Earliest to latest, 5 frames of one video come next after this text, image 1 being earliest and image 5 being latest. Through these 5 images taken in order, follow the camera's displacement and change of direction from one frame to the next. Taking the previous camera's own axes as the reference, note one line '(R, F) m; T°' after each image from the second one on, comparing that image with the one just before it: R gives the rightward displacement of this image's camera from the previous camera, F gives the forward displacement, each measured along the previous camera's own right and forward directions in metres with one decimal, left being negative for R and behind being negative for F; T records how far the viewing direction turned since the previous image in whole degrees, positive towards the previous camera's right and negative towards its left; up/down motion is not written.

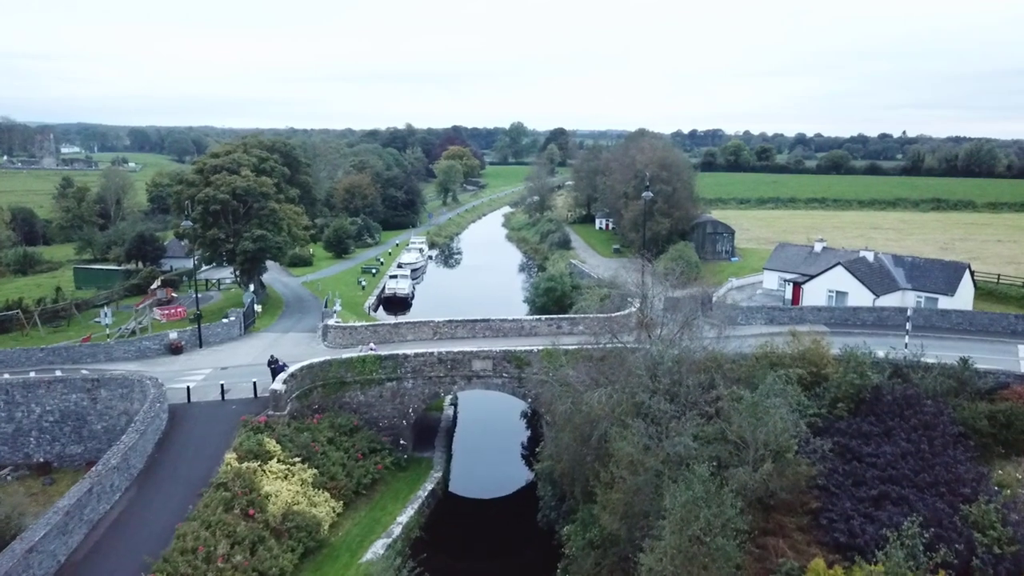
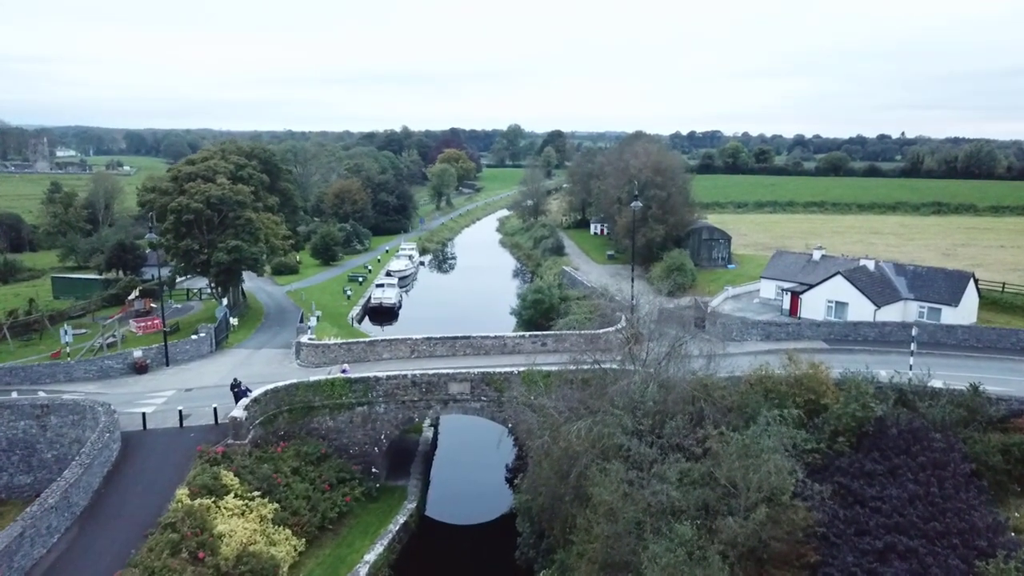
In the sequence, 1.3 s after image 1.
(+0.6, +1.5) m; 0°
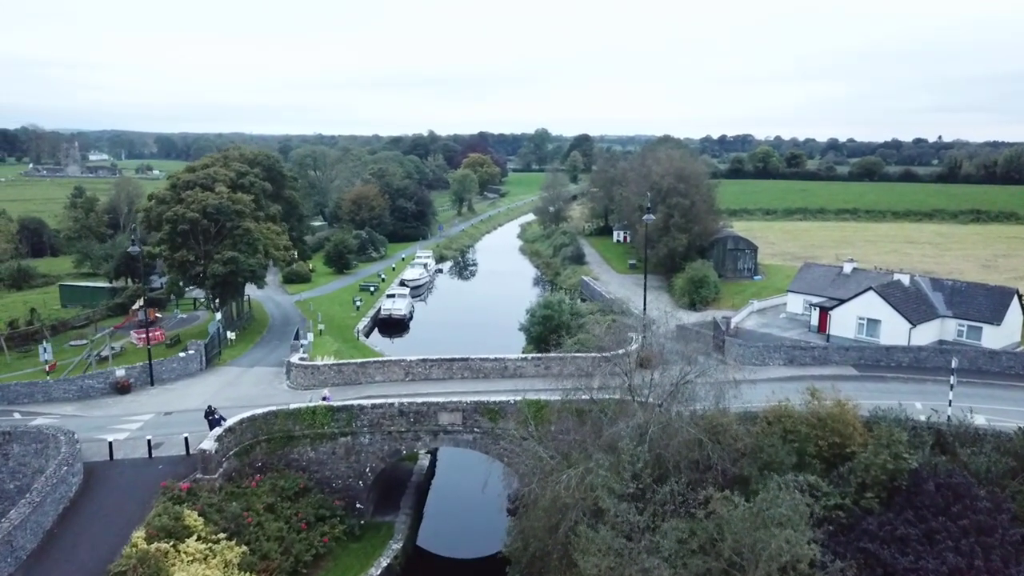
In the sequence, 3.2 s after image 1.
(+0.9, +1.8) m; -2°
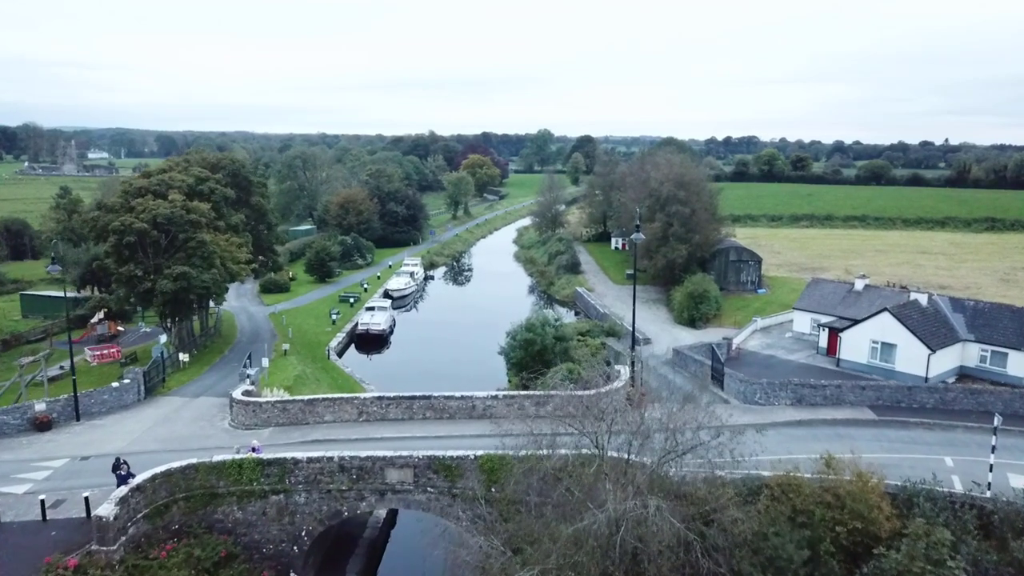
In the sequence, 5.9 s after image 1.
(+1.0, +3.1) m; 0°
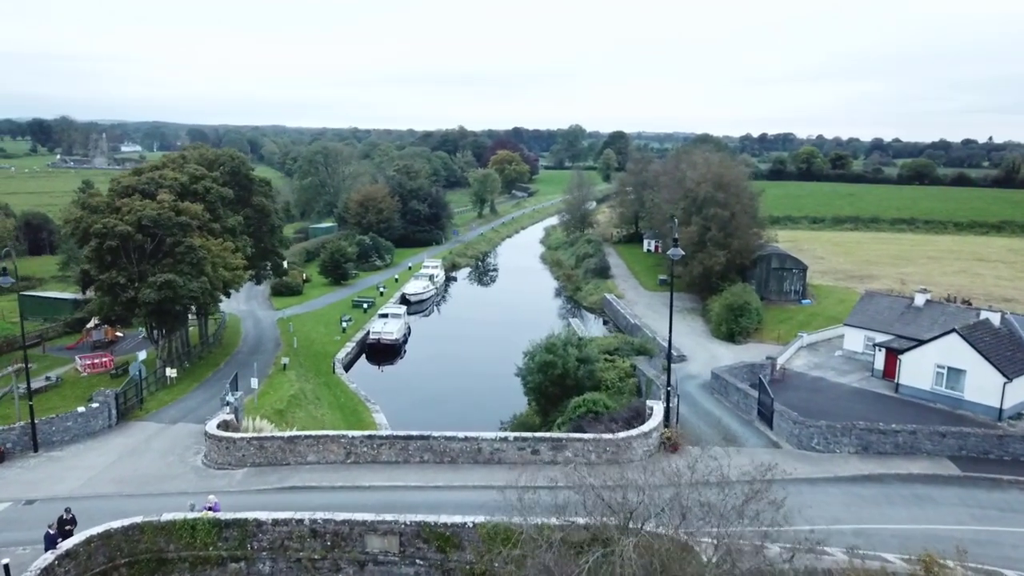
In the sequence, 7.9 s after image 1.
(+0.4, +3.3) m; -2°
